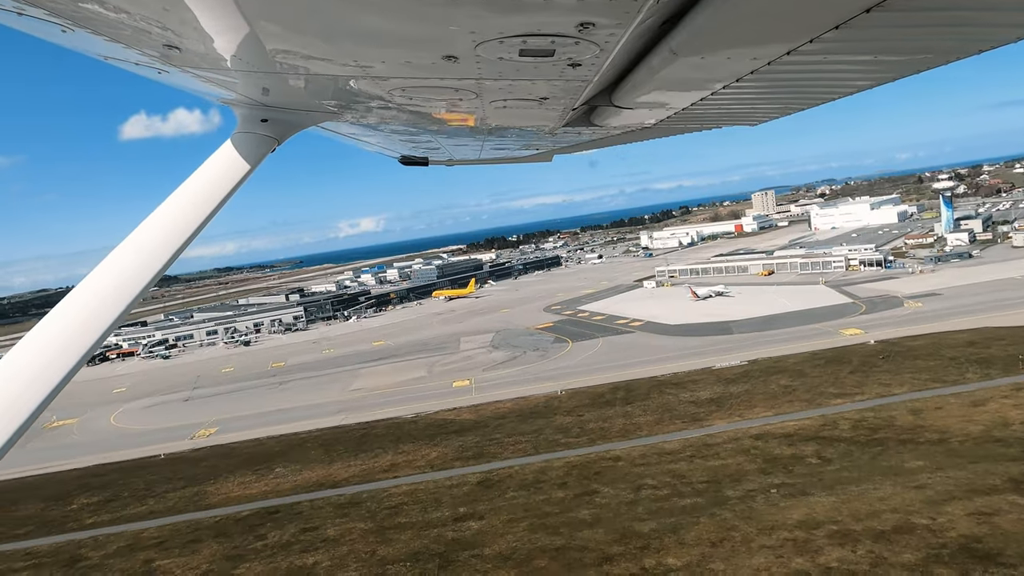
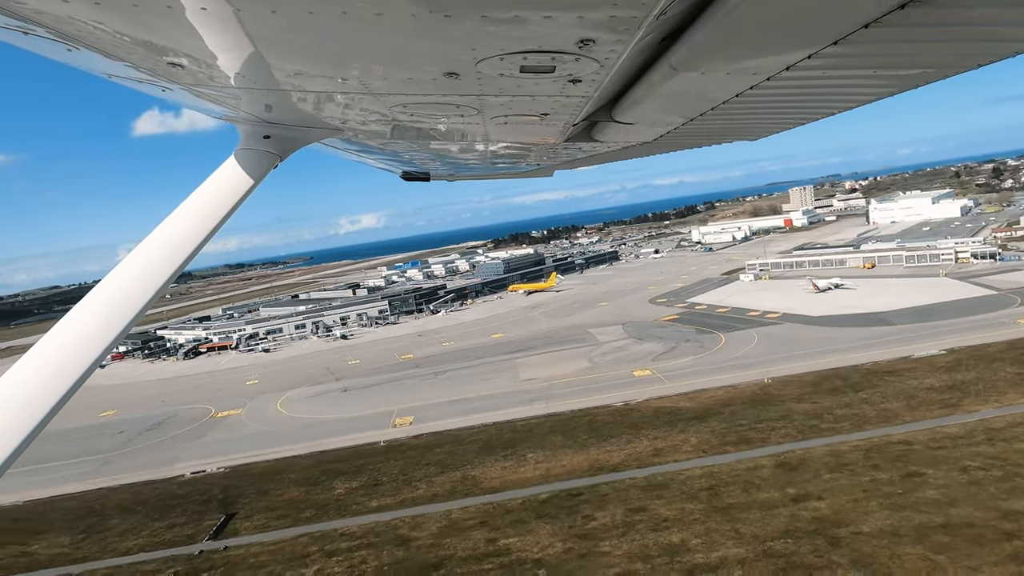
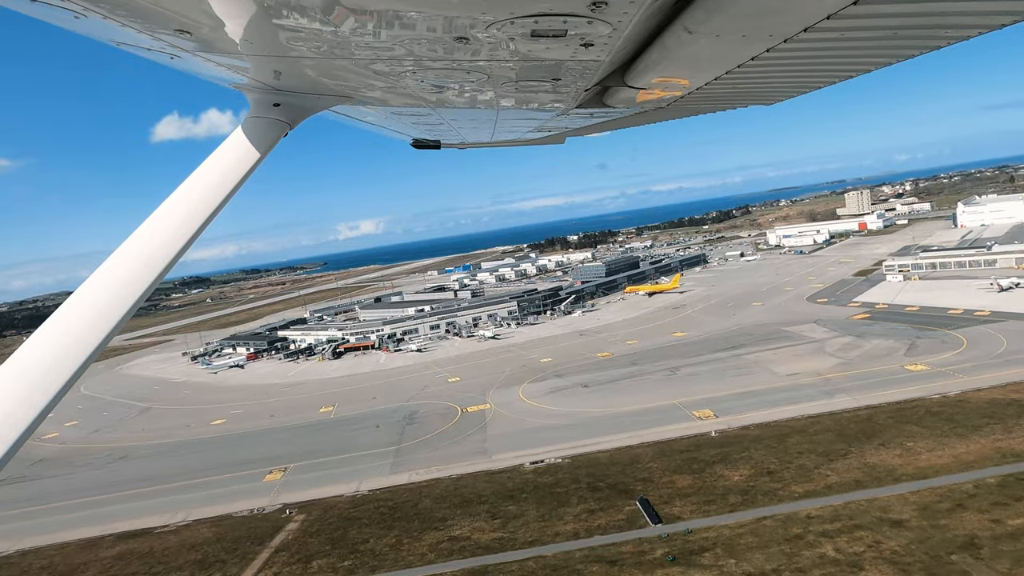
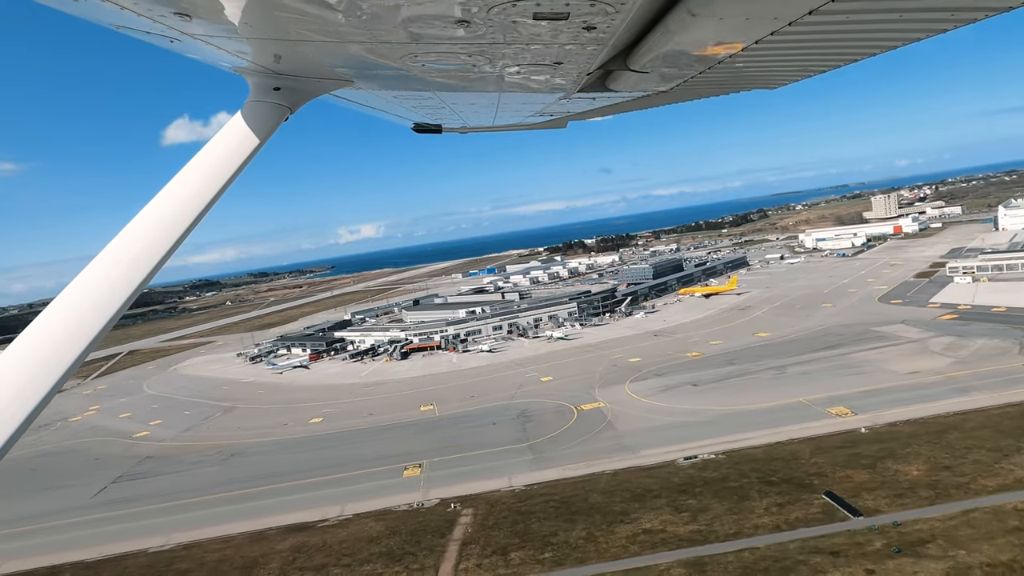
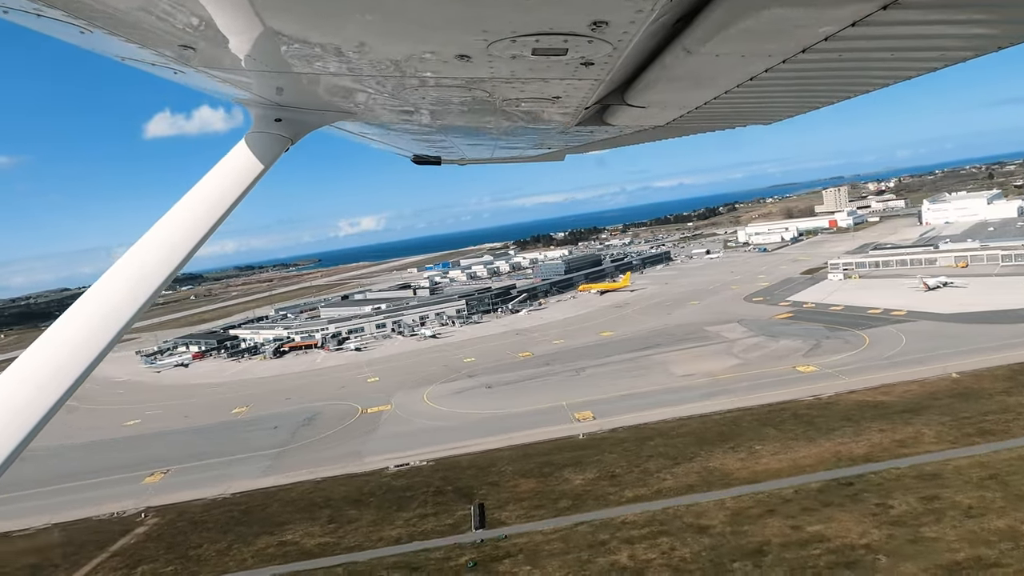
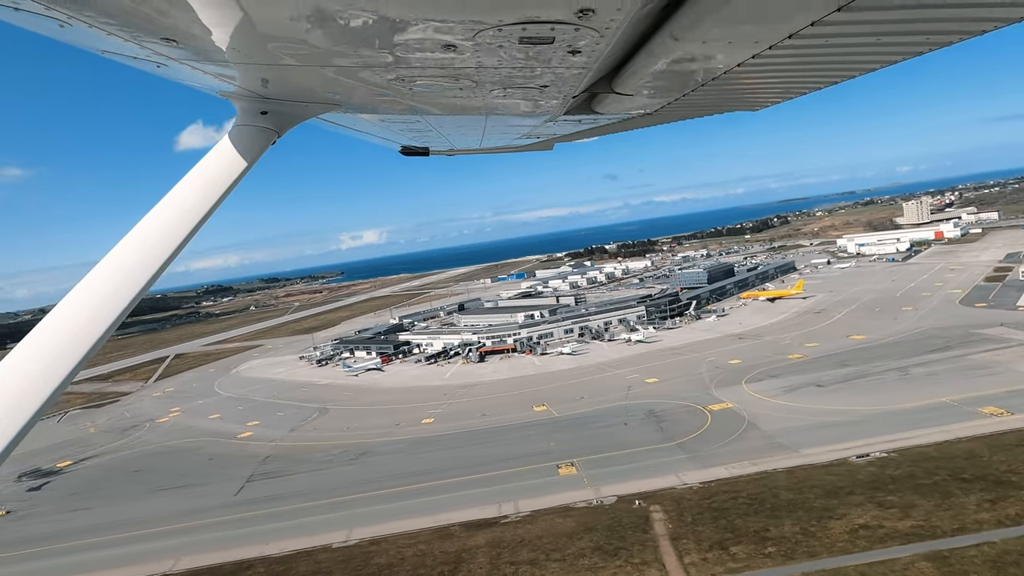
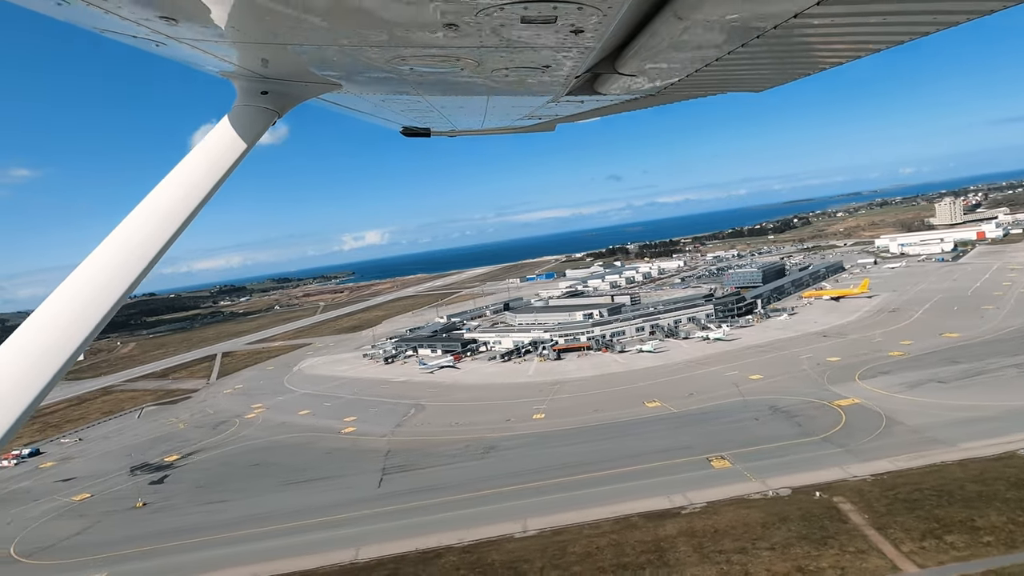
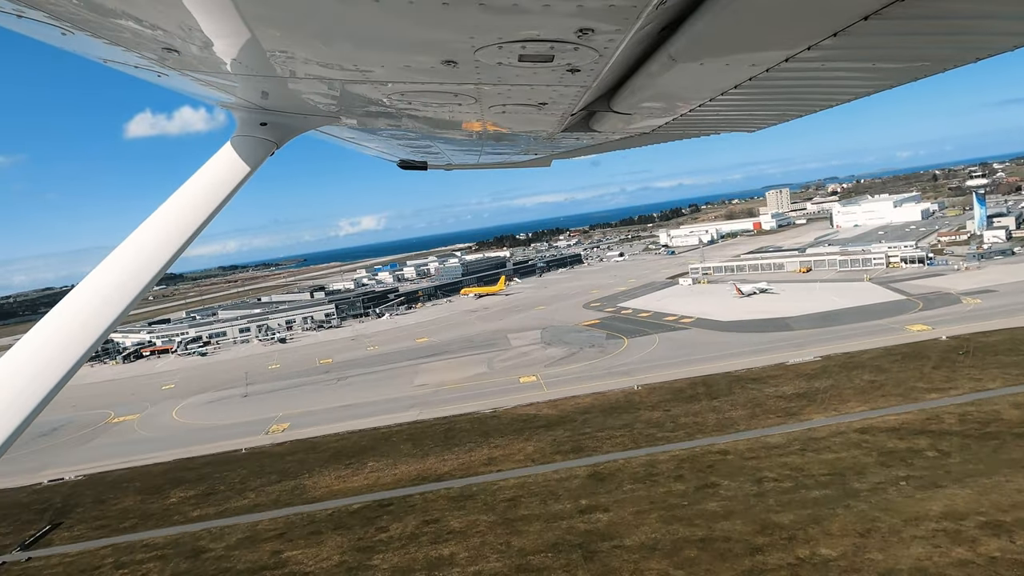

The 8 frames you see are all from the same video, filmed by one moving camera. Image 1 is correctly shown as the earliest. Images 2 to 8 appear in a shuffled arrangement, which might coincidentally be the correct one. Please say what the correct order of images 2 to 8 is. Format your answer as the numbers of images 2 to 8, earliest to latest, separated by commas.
8, 2, 5, 3, 4, 6, 7
